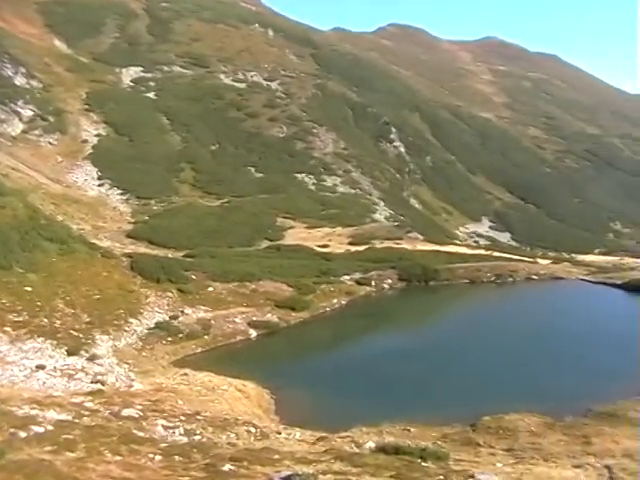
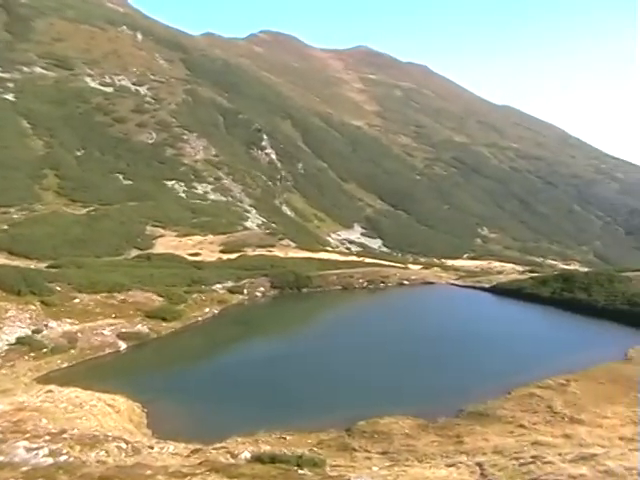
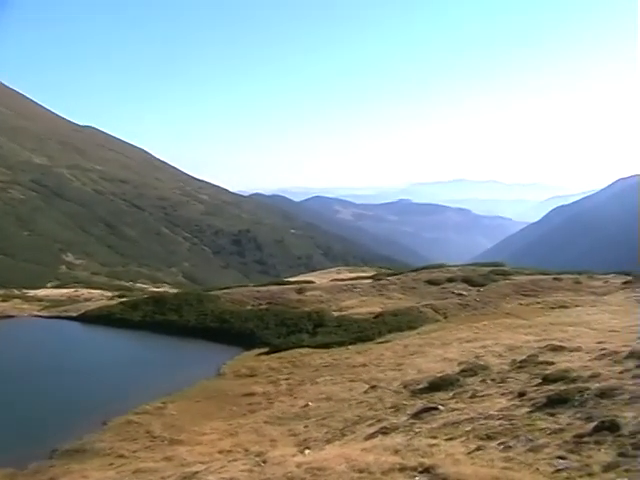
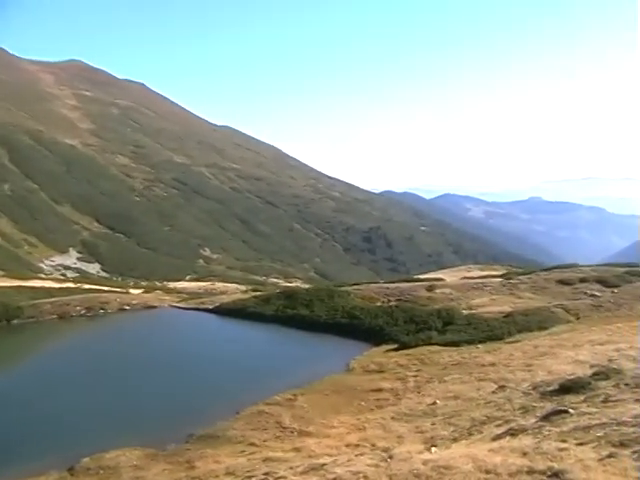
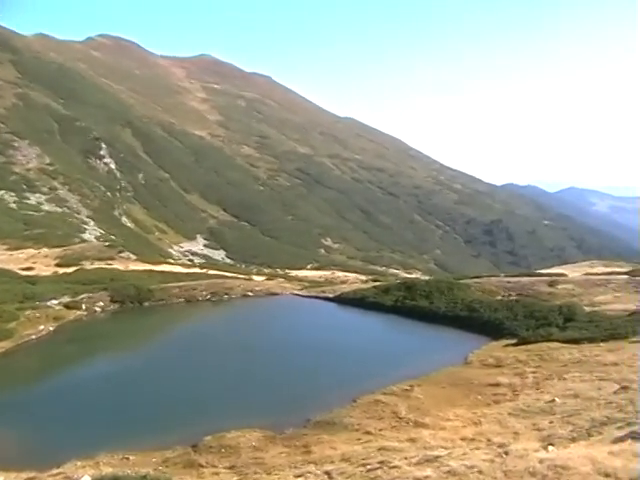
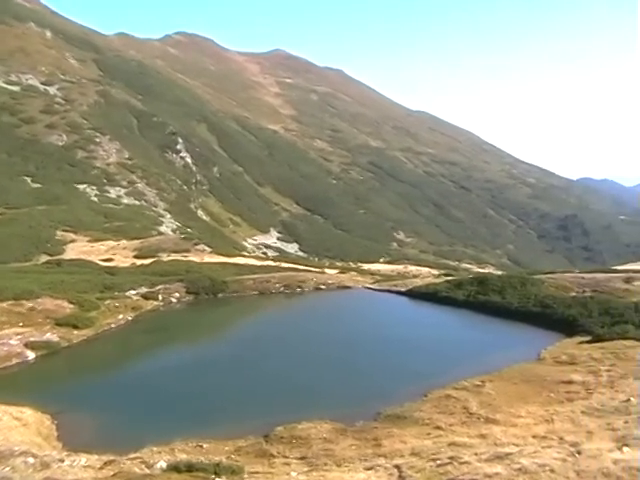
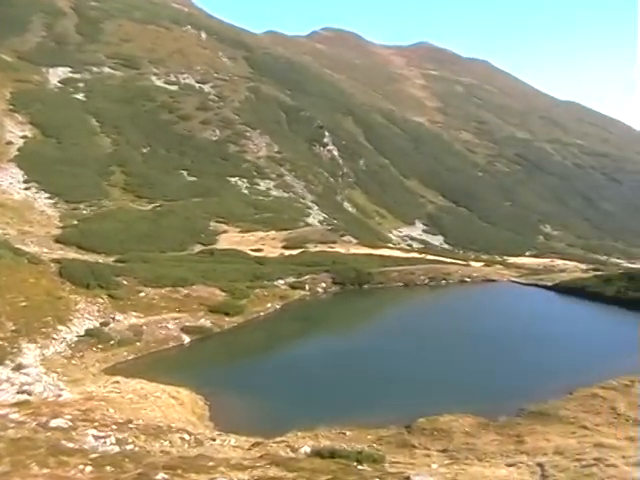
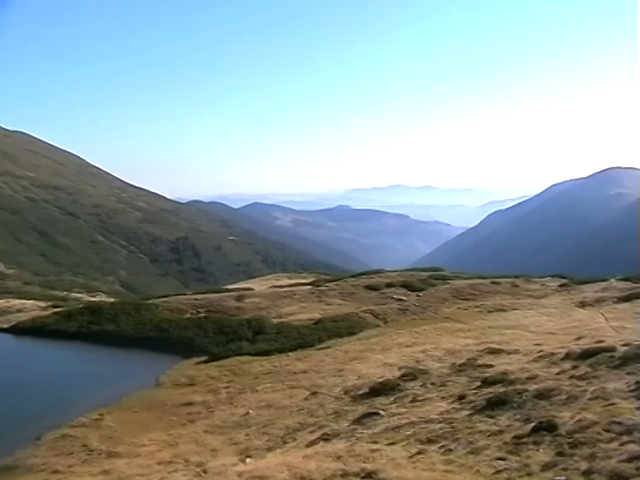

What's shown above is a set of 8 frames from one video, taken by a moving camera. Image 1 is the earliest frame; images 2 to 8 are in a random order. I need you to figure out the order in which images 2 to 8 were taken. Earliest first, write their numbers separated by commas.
7, 2, 6, 5, 4, 3, 8
